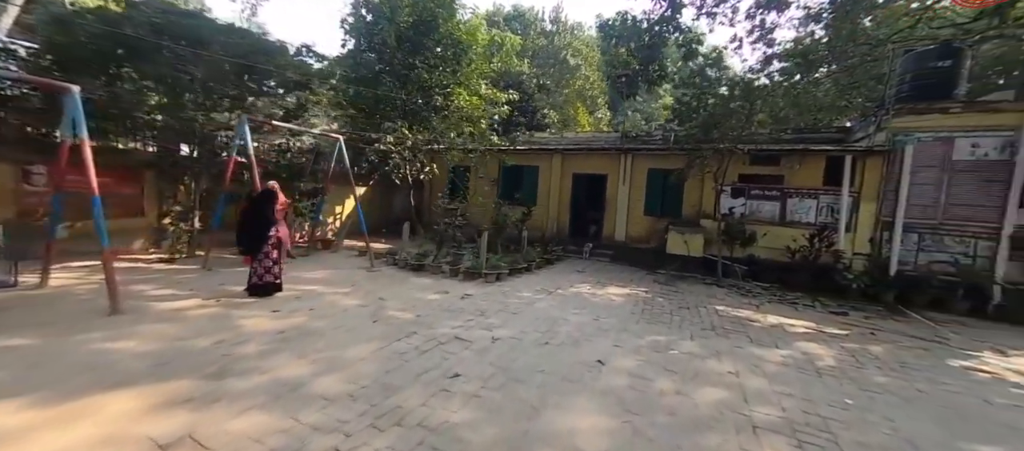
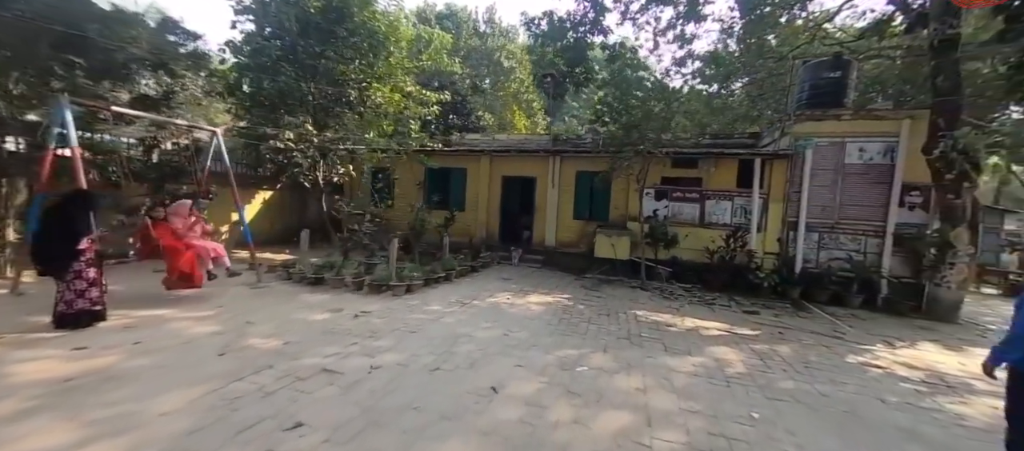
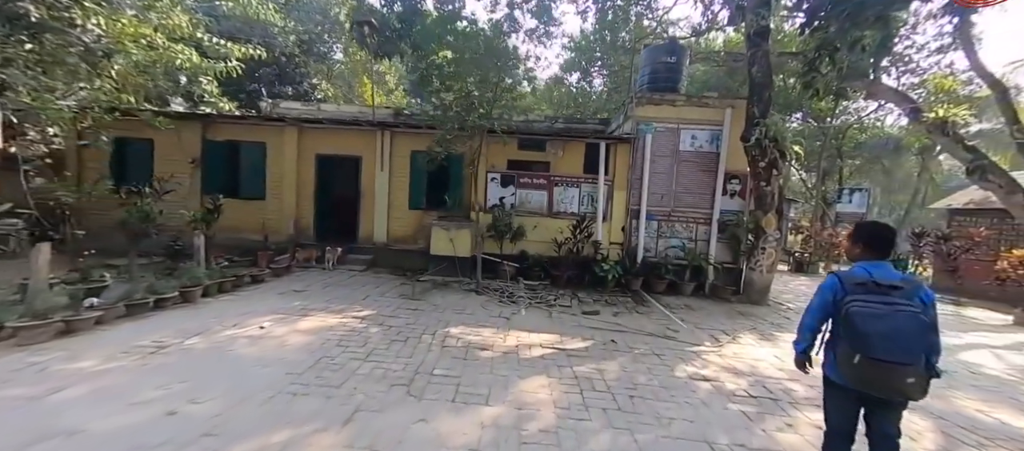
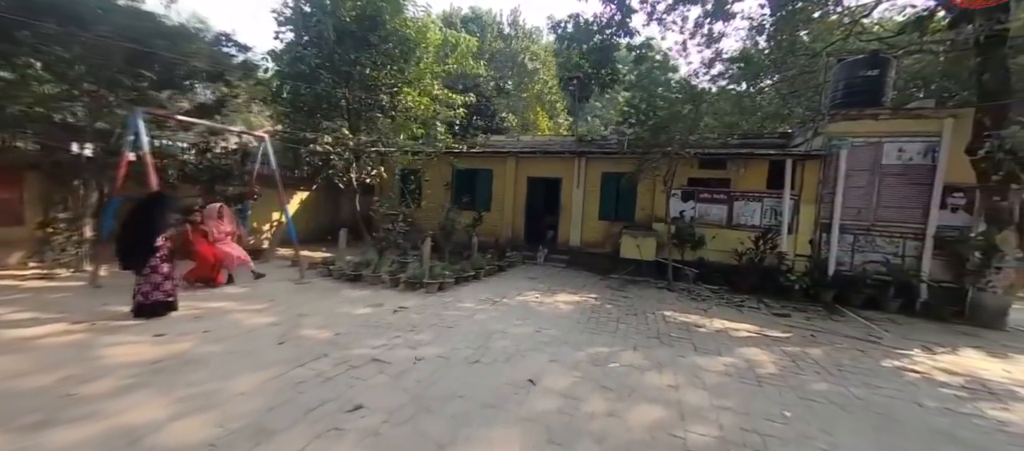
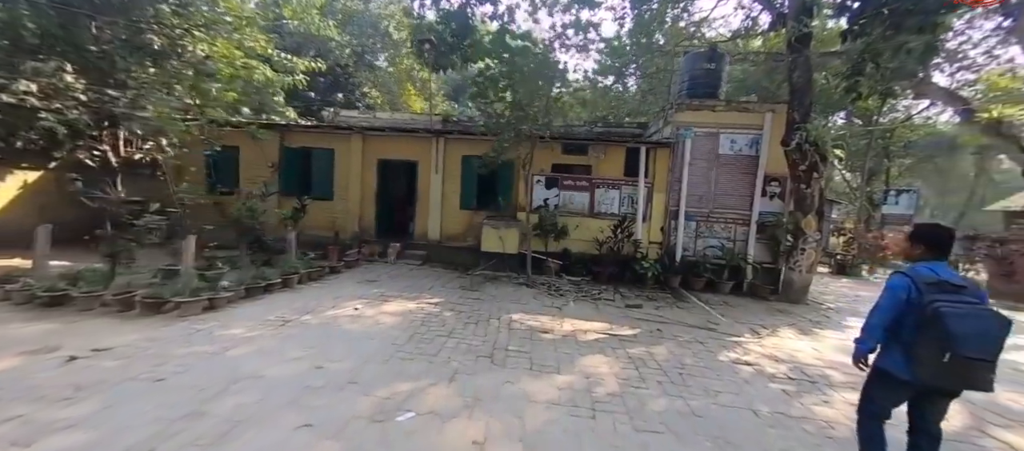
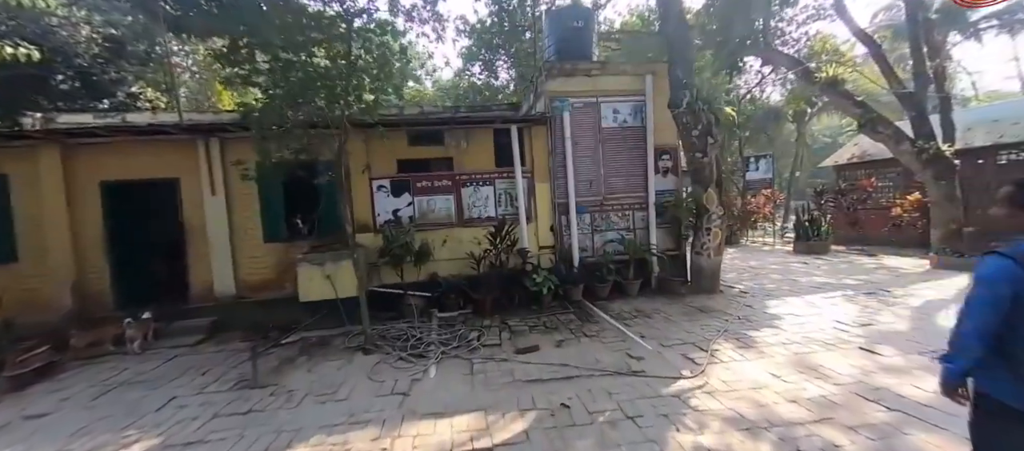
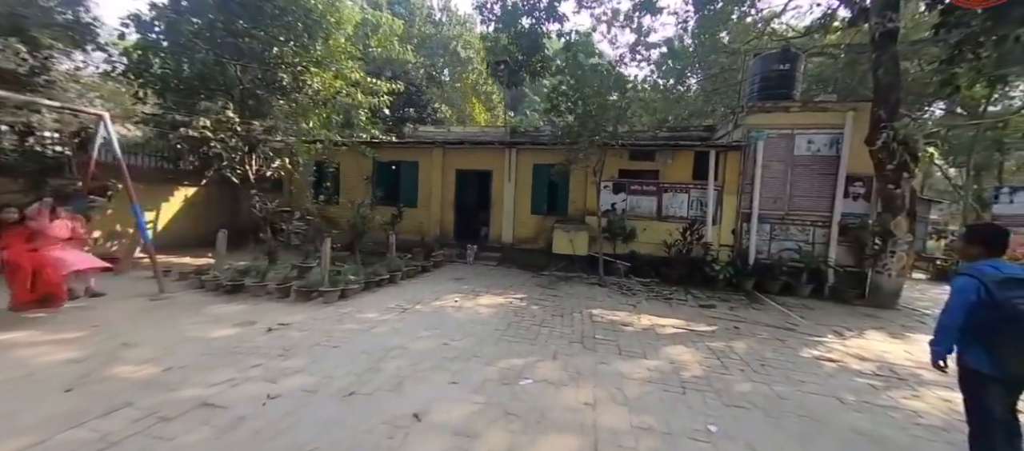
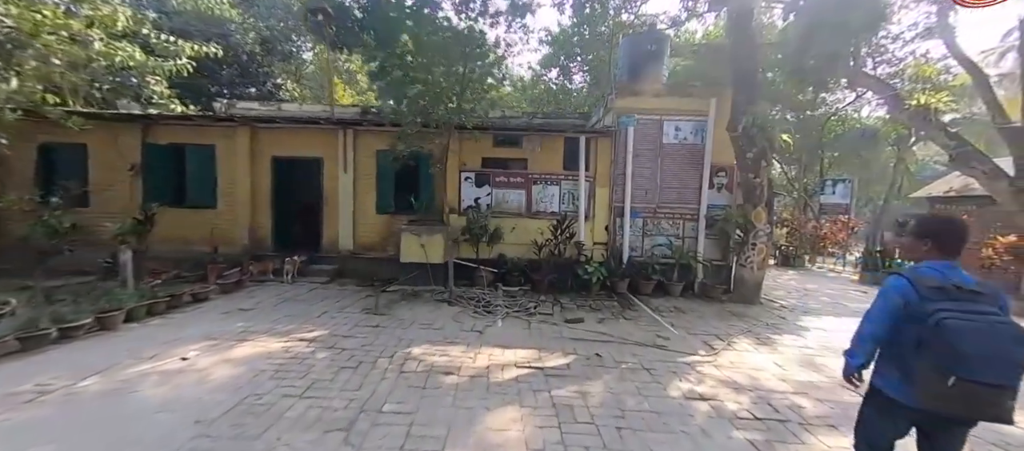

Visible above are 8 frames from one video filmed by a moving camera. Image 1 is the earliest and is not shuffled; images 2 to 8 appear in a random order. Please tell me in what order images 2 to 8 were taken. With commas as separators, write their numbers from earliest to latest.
4, 2, 7, 5, 3, 8, 6
